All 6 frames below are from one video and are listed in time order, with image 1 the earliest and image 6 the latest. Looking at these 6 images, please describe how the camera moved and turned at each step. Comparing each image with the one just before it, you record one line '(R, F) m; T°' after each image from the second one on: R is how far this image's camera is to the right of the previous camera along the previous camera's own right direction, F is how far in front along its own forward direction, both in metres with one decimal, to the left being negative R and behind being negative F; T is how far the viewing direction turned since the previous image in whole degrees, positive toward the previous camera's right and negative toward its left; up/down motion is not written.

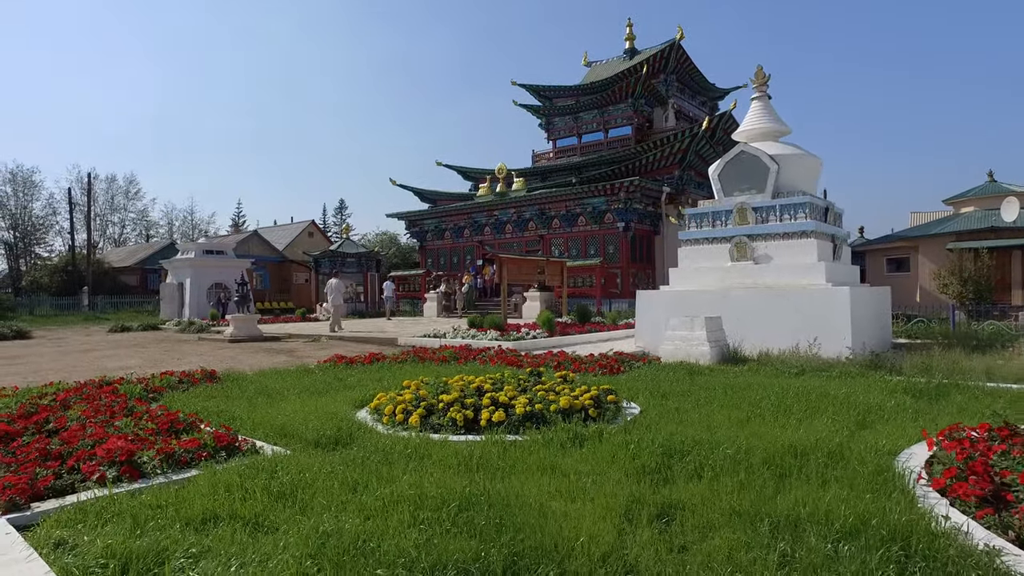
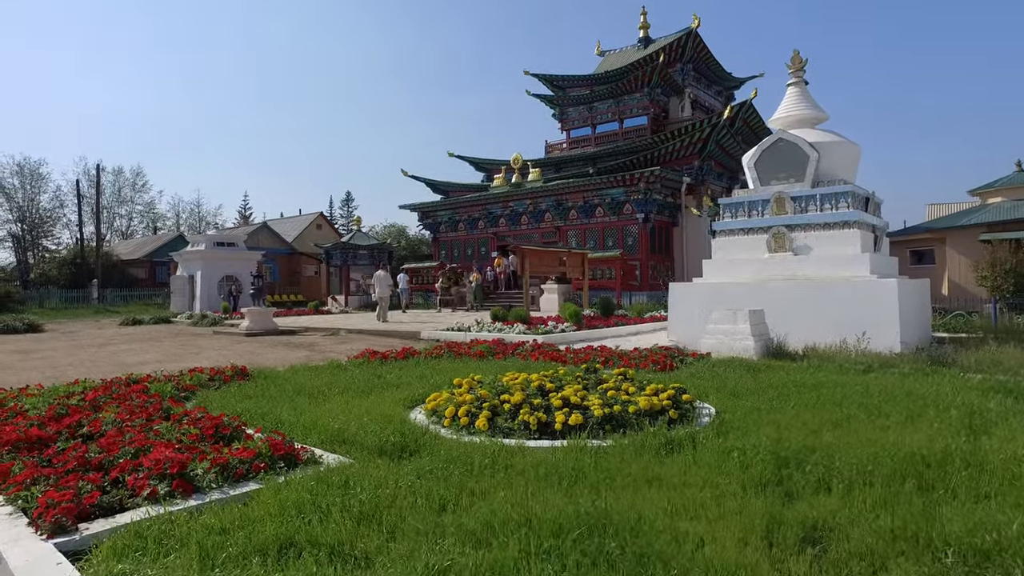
(-0.5, +0.4) m; 0°
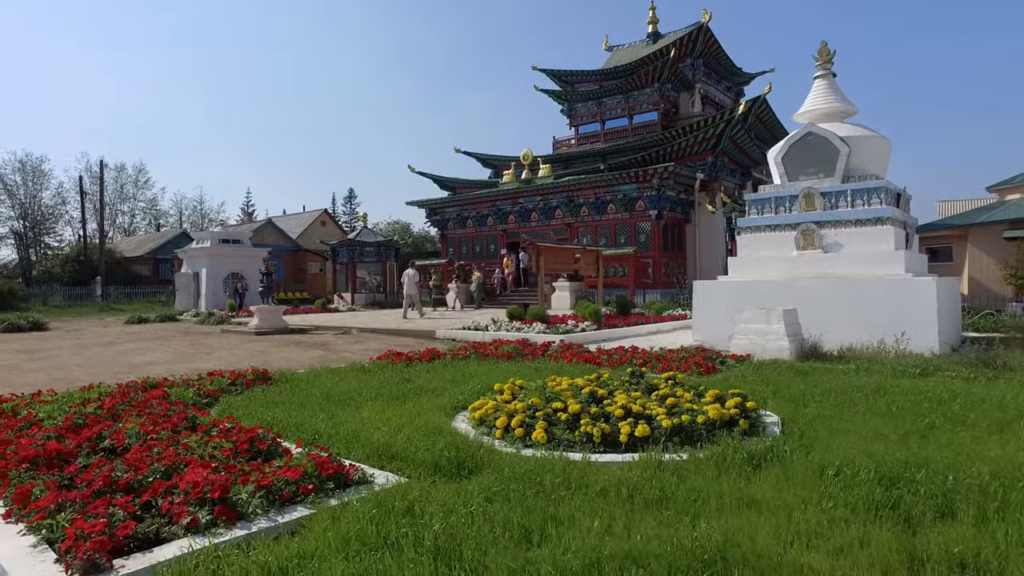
(-0.3, +0.3) m; 0°
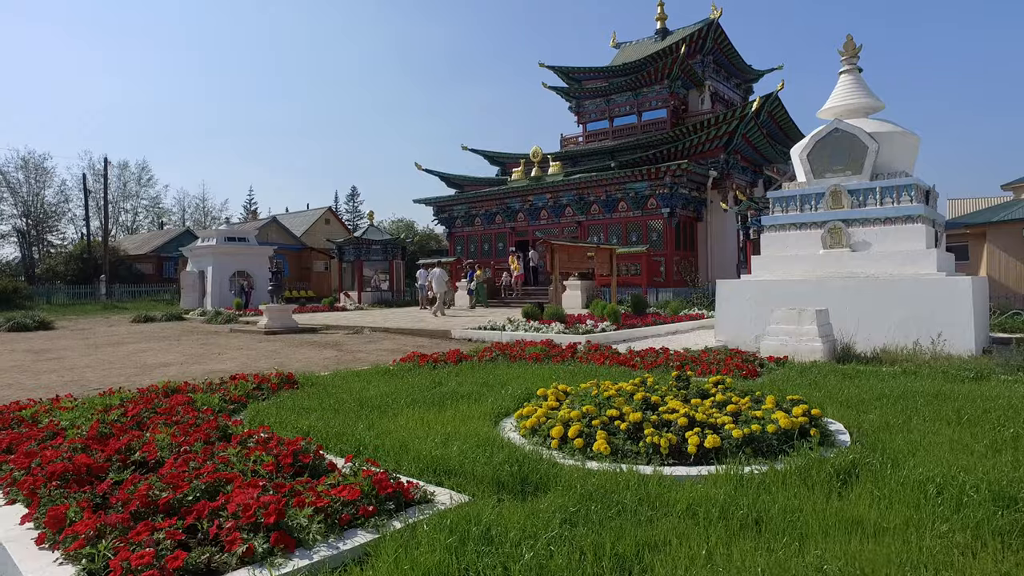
(-0.3, +0.3) m; 0°
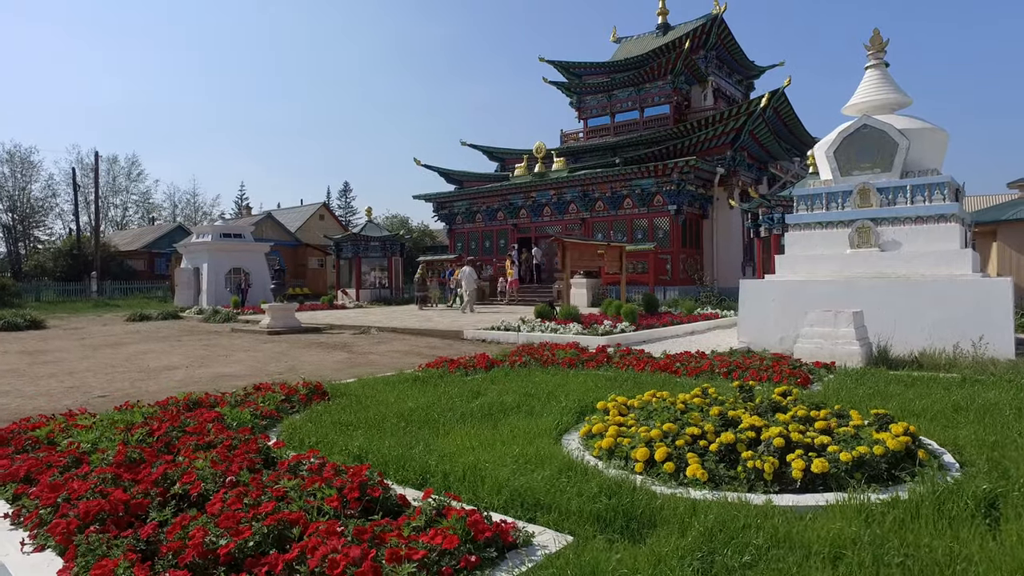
(-0.5, +0.4) m; +1°
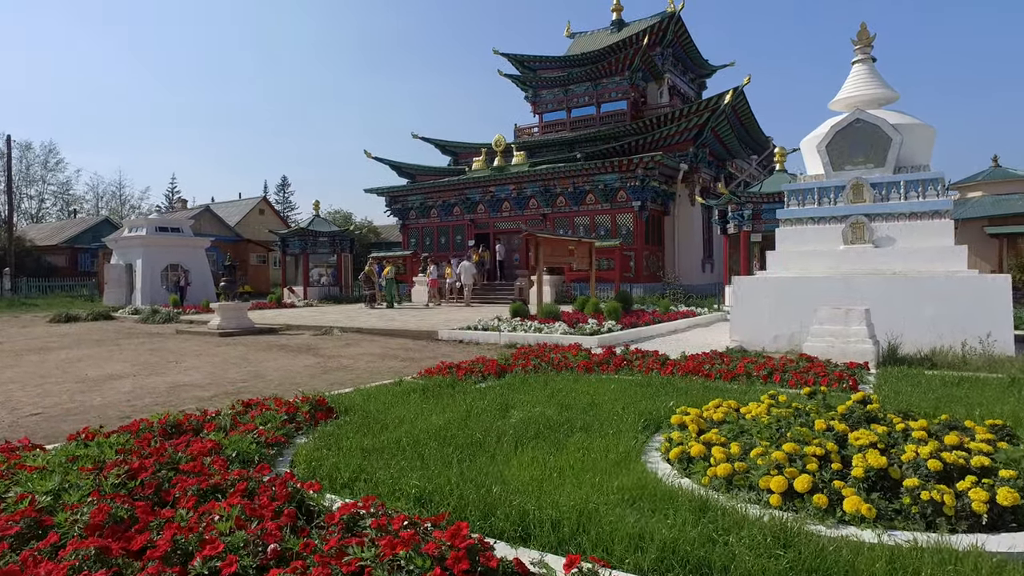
(-0.7, +0.8) m; +5°
